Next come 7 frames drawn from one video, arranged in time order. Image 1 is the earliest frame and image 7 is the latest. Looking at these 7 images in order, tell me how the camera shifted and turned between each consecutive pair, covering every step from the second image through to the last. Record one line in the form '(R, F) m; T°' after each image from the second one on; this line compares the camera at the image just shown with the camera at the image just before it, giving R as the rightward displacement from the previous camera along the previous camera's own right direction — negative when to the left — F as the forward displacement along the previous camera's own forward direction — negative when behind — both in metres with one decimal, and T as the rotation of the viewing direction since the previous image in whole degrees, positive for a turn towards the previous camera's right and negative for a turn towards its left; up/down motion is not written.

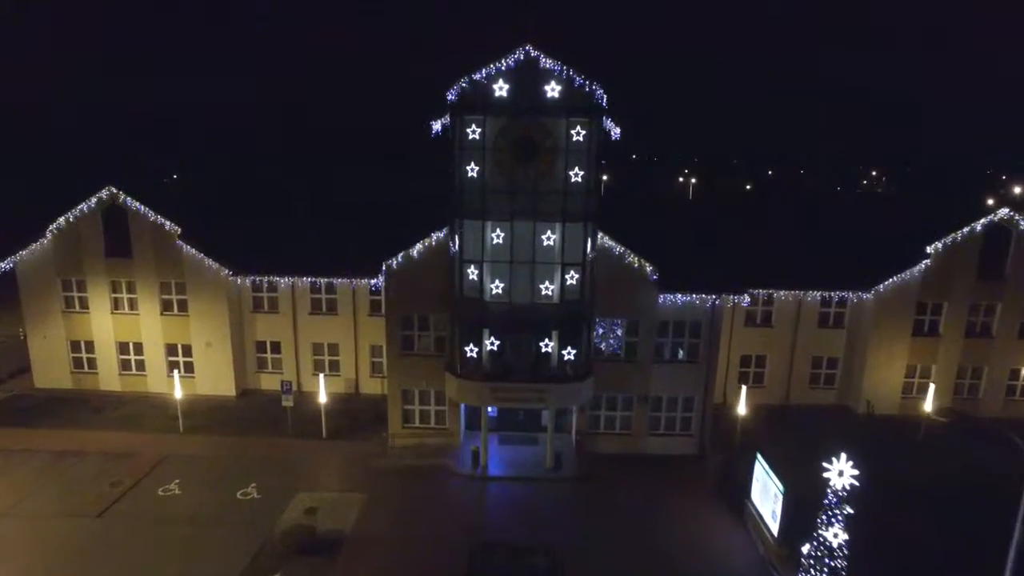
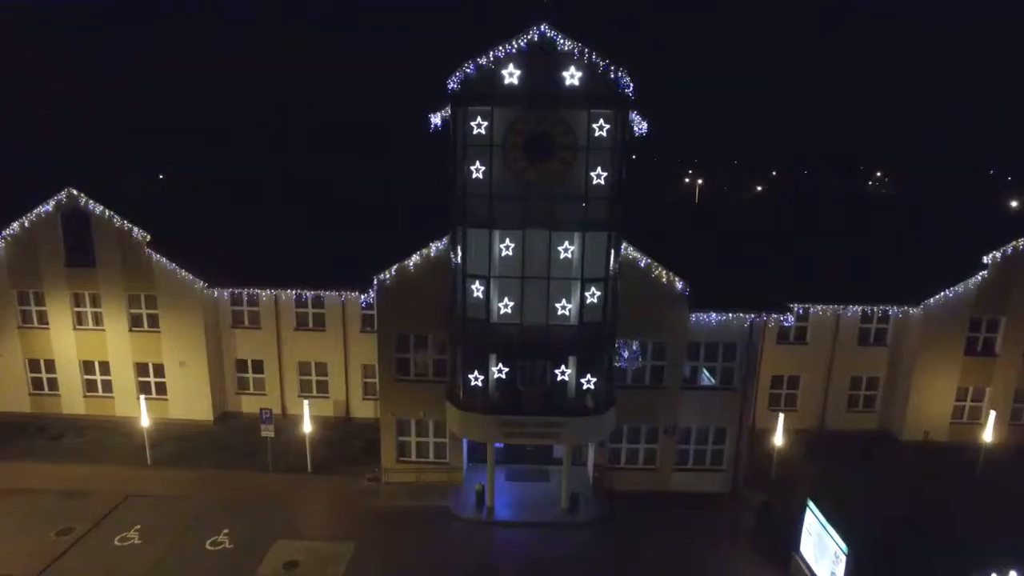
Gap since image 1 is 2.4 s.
(-0.8, +2.8) m; 0°
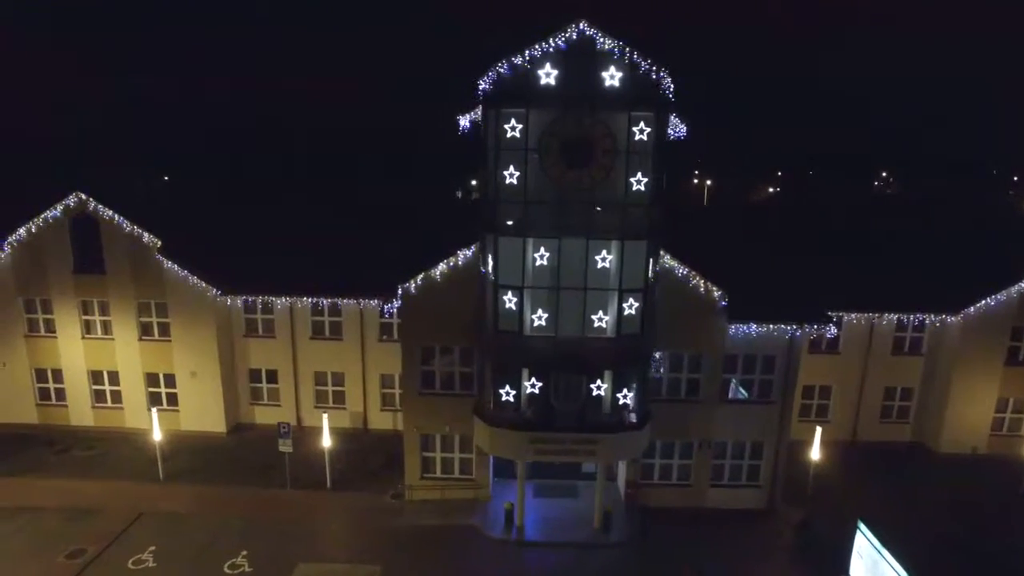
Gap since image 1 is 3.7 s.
(-2.2, +0.8) m; 0°
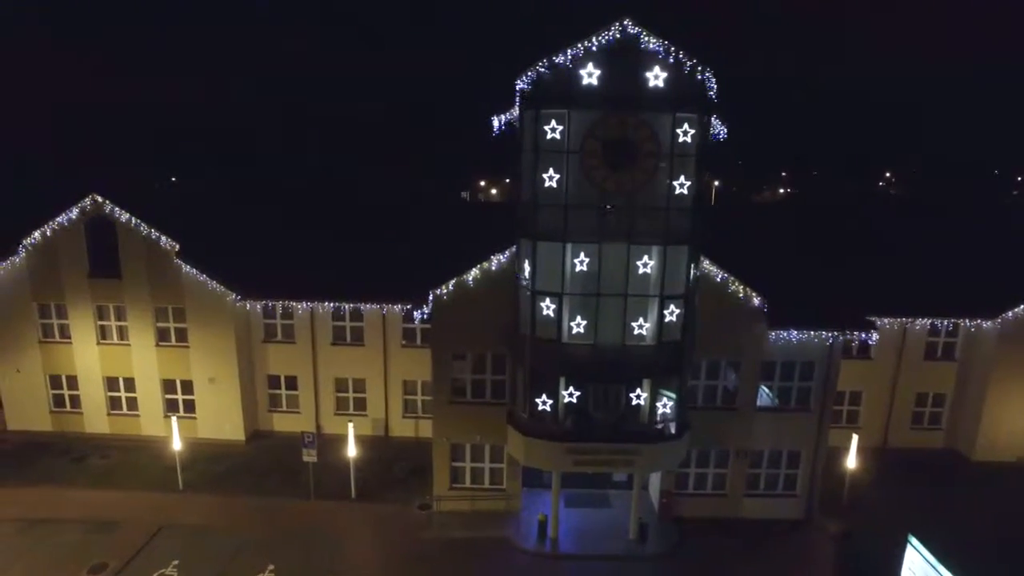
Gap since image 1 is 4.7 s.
(-2.3, +0.5) m; 0°
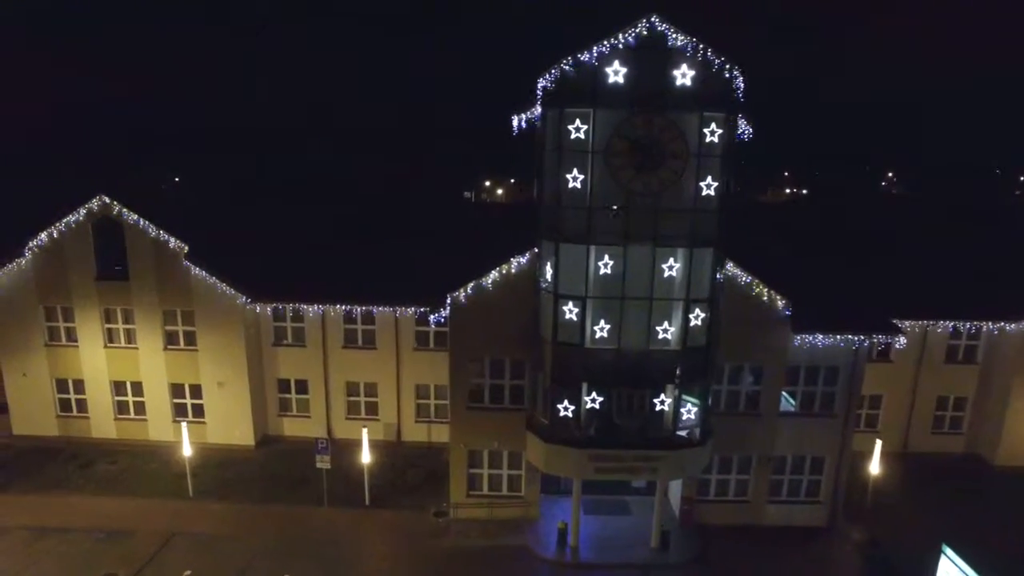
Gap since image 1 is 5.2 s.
(-1.3, +0.4) m; 0°
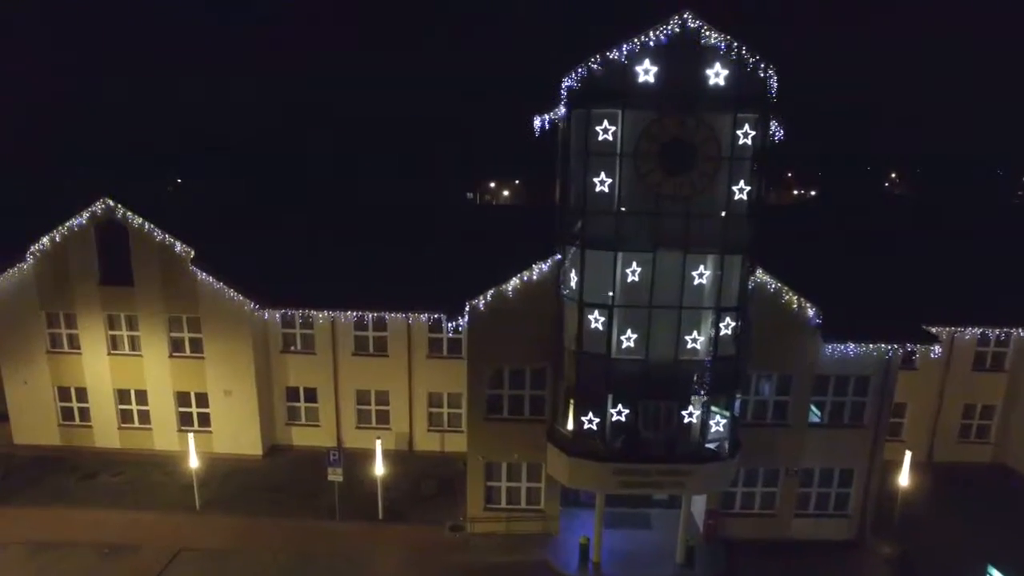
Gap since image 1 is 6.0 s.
(-1.3, +0.6) m; 0°
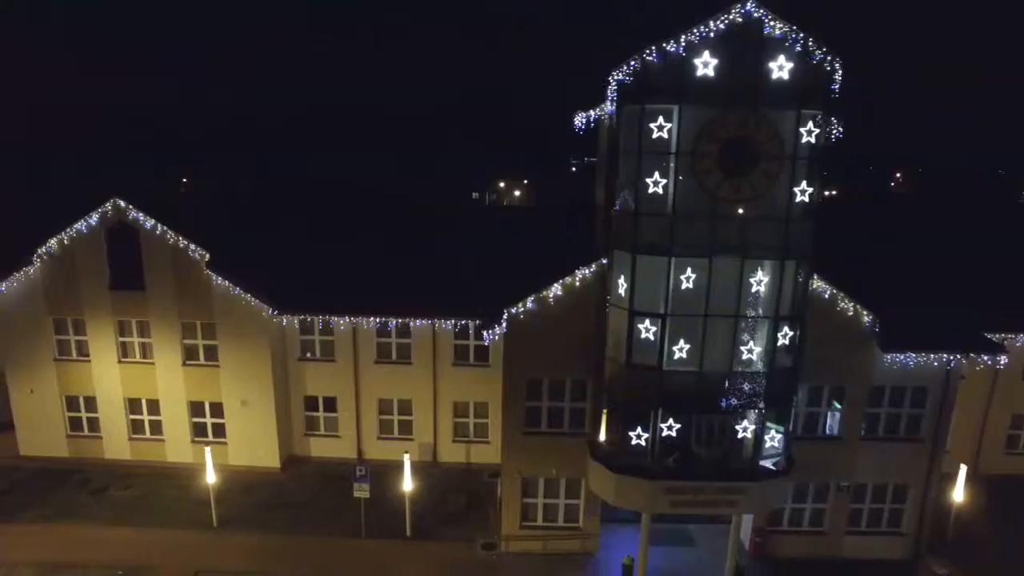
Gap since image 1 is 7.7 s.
(-2.5, +1.0) m; 0°
